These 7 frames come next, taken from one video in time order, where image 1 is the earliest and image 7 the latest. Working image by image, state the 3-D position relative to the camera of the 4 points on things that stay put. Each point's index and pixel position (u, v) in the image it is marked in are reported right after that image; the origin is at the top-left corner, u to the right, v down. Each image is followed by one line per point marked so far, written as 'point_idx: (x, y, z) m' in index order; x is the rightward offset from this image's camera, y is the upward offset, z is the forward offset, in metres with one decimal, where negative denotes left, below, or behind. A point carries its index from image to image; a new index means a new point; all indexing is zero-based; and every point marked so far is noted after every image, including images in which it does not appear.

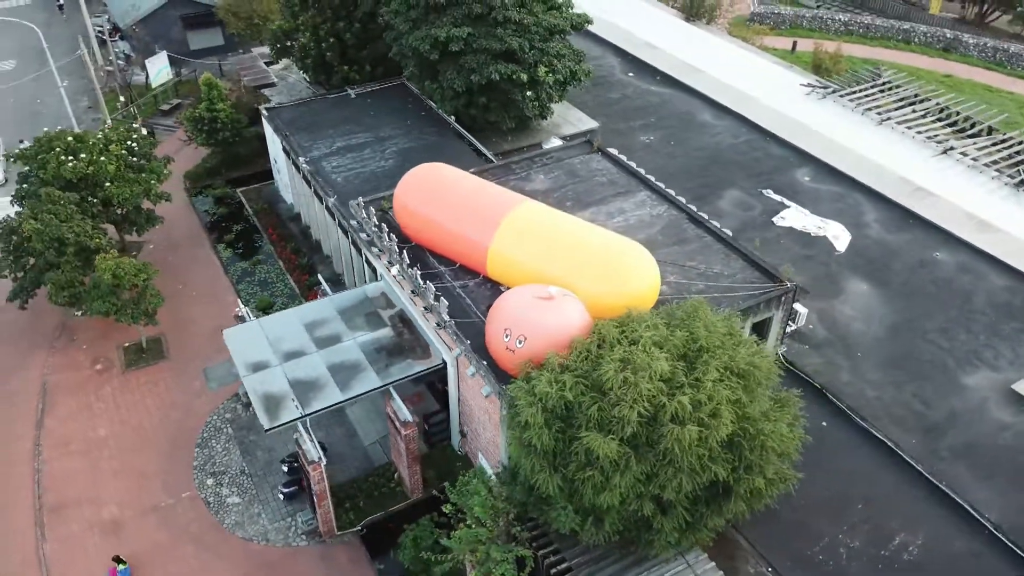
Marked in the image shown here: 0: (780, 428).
0: (+5.1, -2.7, +15.5) m
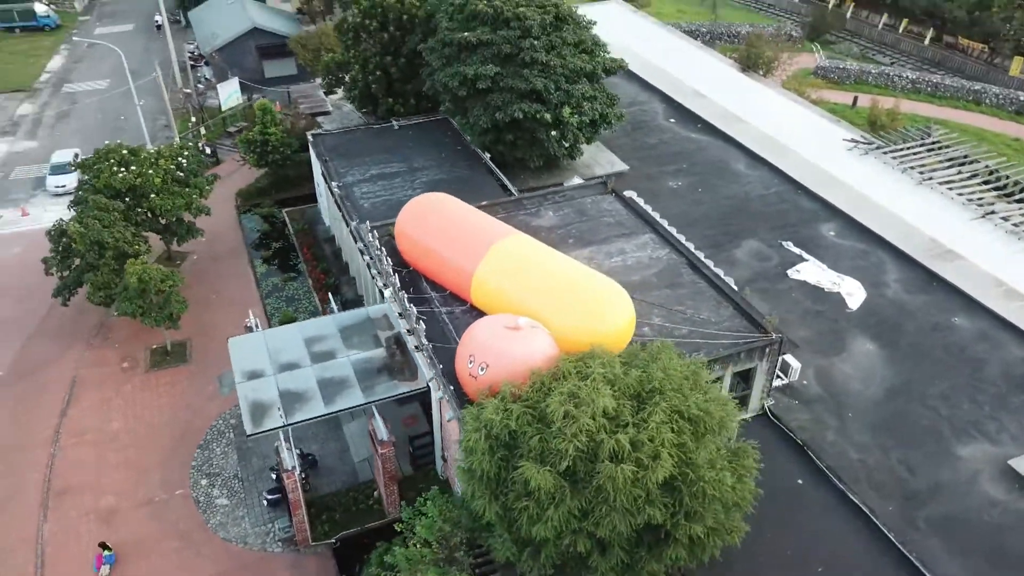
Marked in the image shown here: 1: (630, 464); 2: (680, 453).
0: (+4.0, -3.6, +15.3) m
1: (+2.2, -3.2, +14.6) m
2: (+3.1, -3.1, +15.1) m
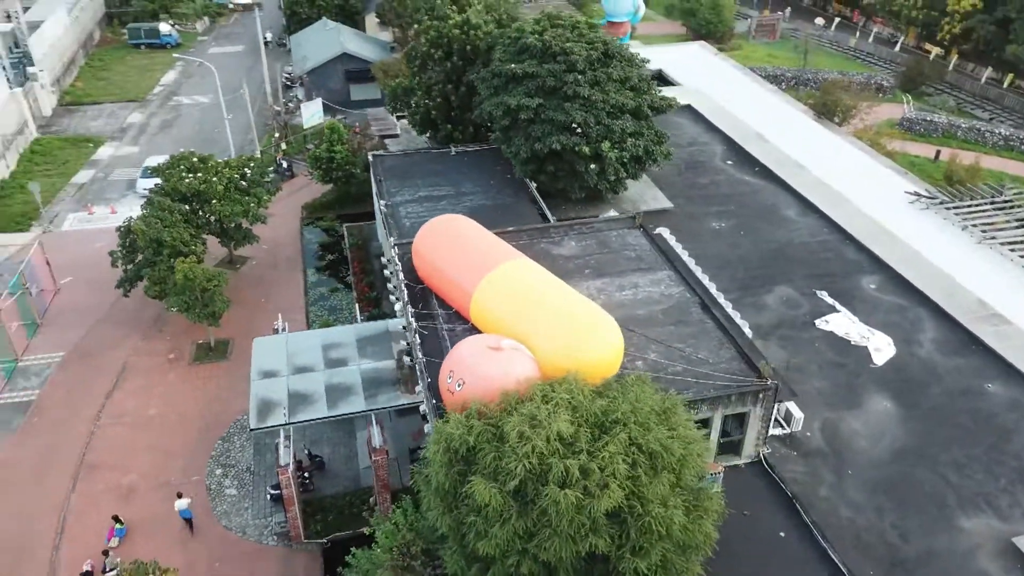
0: (+3.1, -4.2, +15.1) m
1: (+1.2, -3.7, +14.7) m
2: (+2.2, -3.7, +15.0) m
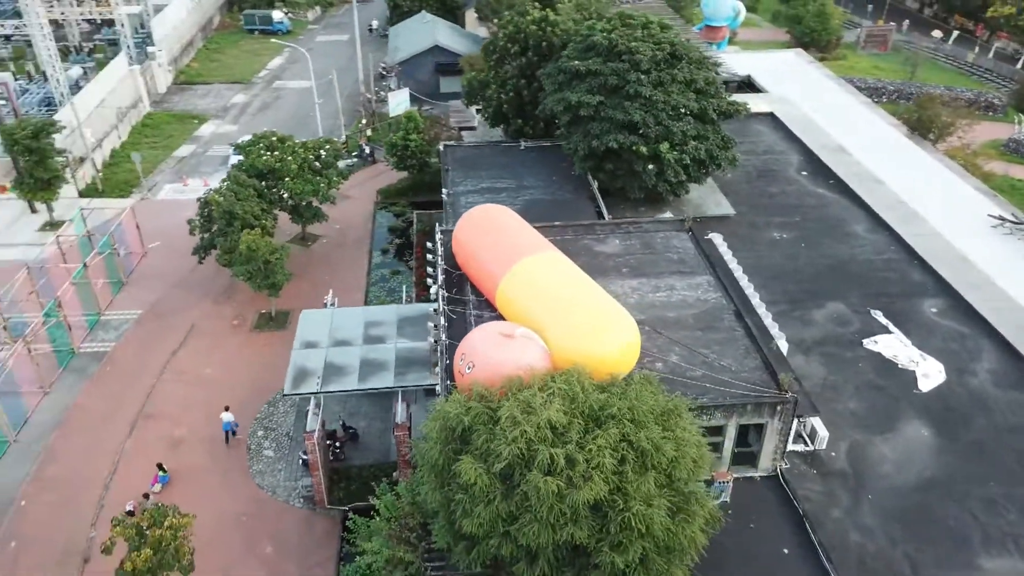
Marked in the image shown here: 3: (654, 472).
0: (+2.7, -4.2, +15.0) m
1: (+0.9, -3.5, +14.9) m
2: (+1.9, -3.6, +15.0) m
3: (+2.7, -3.5, +15.4) m
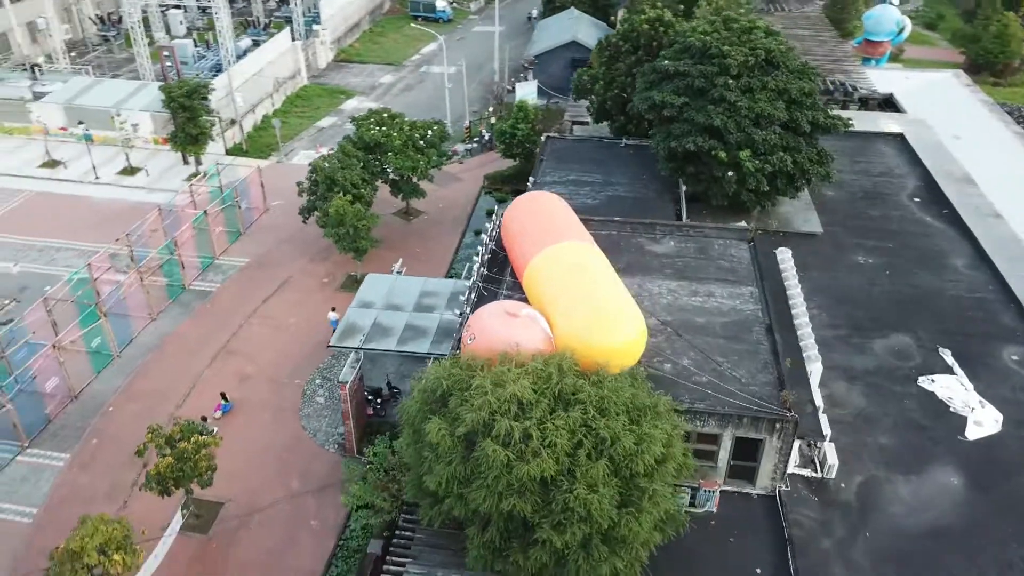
0: (+1.7, -4.0, +15.2) m
1: (0.0, -3.1, +15.4) m
2: (+1.0, -3.3, +15.4) m
3: (+1.9, -3.3, +15.6) m
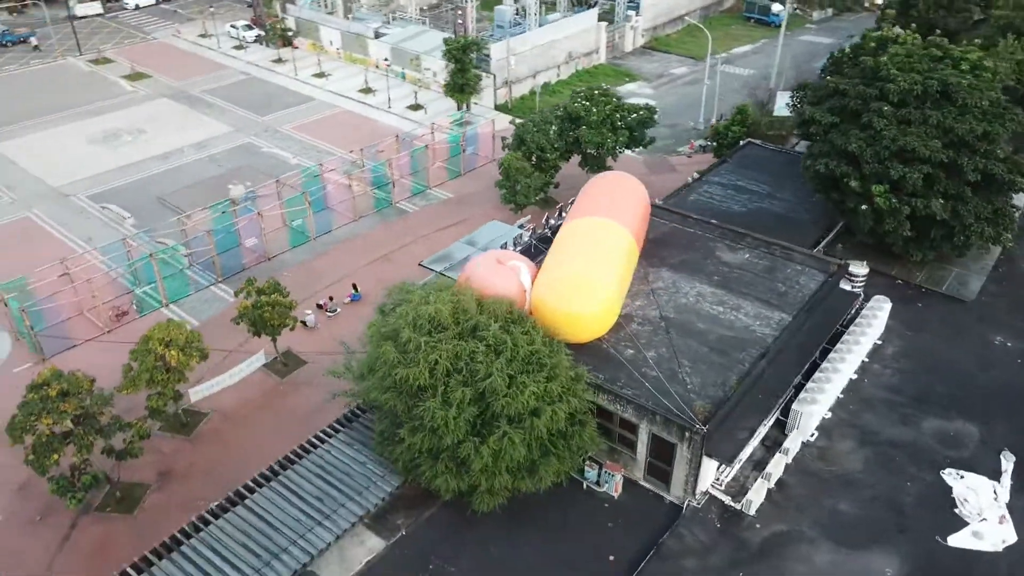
0: (-1.2, -2.8, +16.9) m
1: (-2.4, -1.5, +17.8) m
2: (-1.6, -1.9, +17.4) m
3: (-0.8, -2.2, +17.2) m
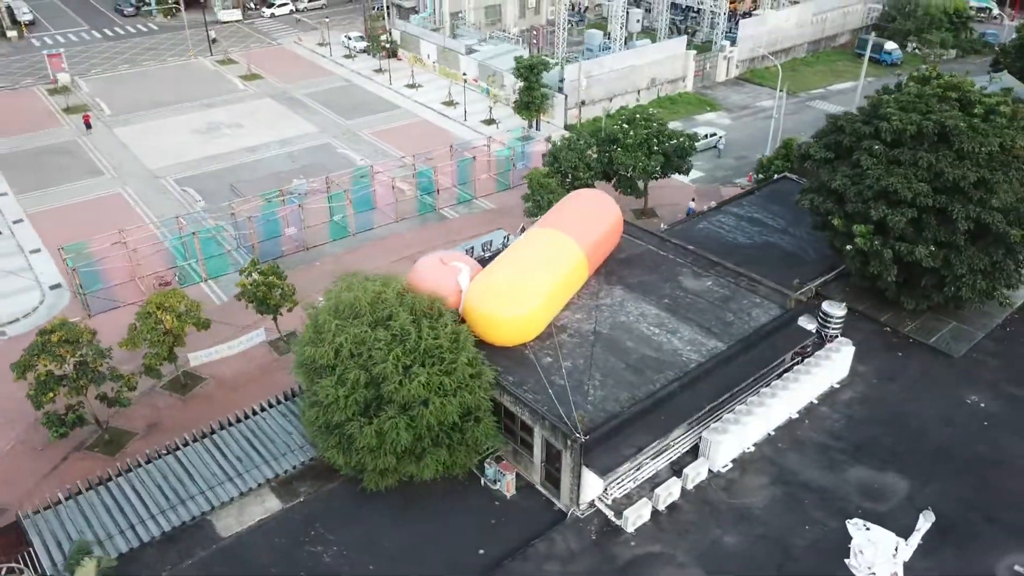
0: (-3.8, -2.5, +18.2) m
1: (-4.6, -1.1, +19.3) m
2: (-3.9, -1.6, +18.7) m
3: (-3.2, -2.0, +18.4) m
